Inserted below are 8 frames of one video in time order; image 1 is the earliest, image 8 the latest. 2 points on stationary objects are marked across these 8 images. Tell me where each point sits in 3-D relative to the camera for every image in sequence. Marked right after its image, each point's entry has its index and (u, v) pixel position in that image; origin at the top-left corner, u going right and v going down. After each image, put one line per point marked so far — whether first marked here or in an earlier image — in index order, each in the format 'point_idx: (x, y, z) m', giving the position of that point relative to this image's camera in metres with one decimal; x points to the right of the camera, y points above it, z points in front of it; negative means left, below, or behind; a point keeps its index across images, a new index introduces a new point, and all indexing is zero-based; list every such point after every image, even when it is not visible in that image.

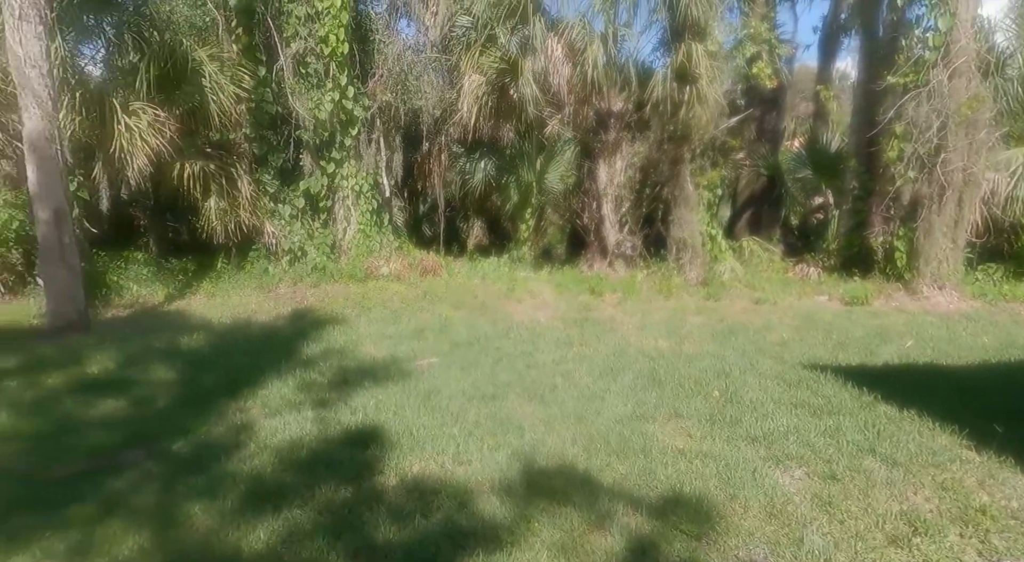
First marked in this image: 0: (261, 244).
0: (-2.7, +0.4, +7.2) m
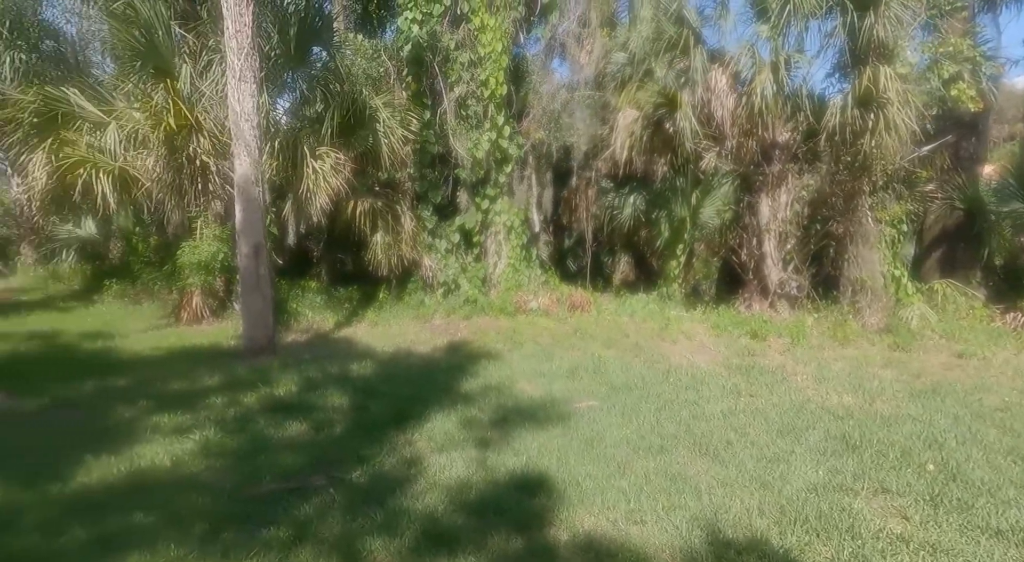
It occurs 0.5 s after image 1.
0: (-1.1, +0.1, +7.6) m
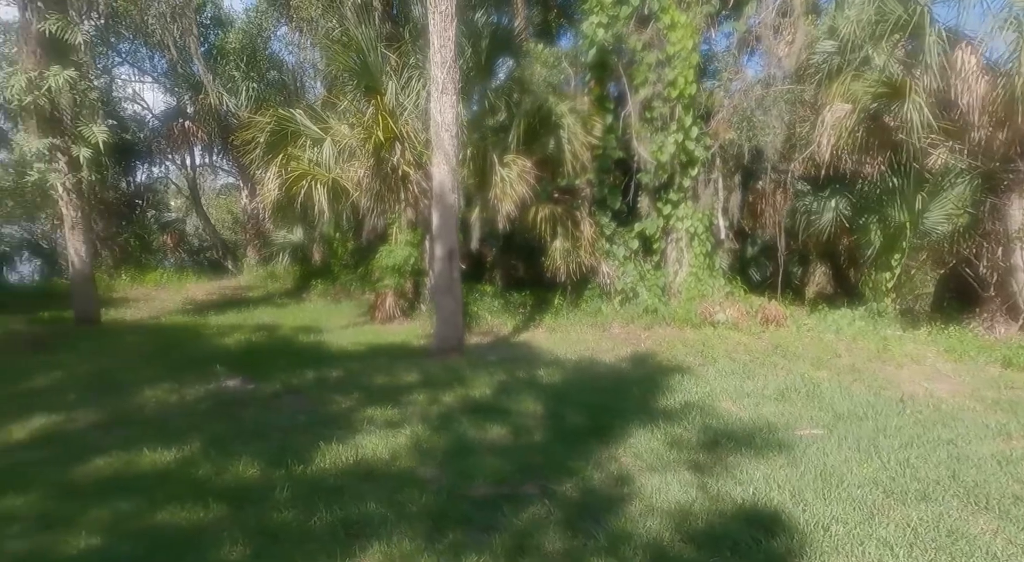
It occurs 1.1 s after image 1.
0: (+0.9, 0.0, +7.5) m
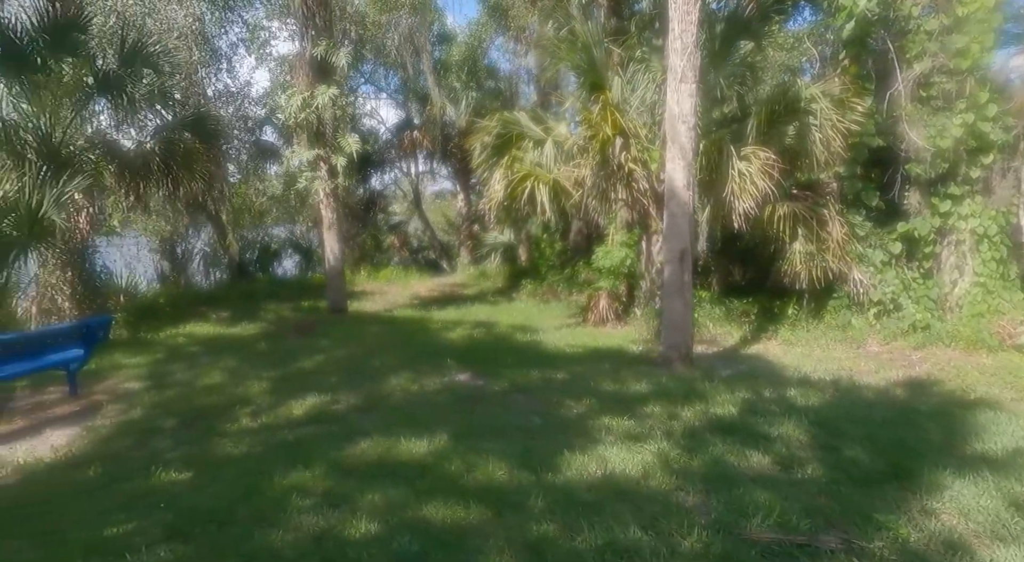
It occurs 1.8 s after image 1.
0: (+3.2, -0.1, +6.7) m
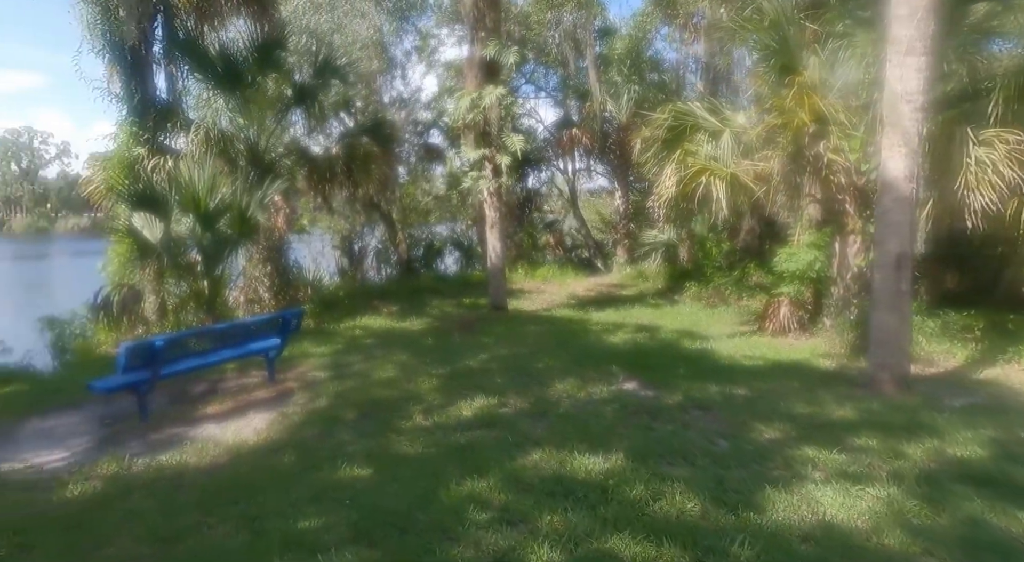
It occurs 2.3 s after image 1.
0: (+4.7, -0.2, +5.7) m
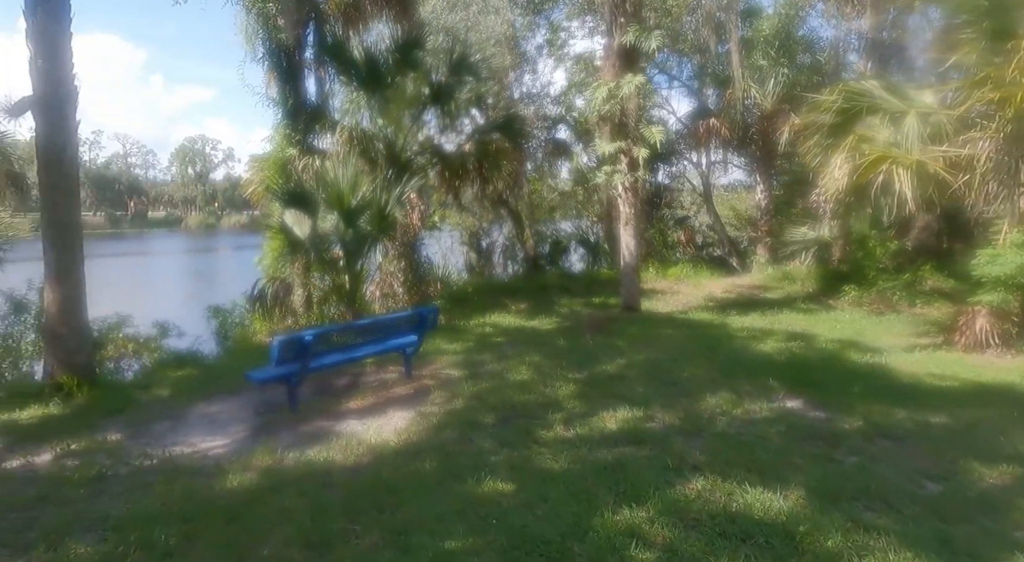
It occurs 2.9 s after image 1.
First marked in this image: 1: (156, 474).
0: (+5.8, -0.2, +4.5) m
1: (-2.6, -1.4, +4.9) m
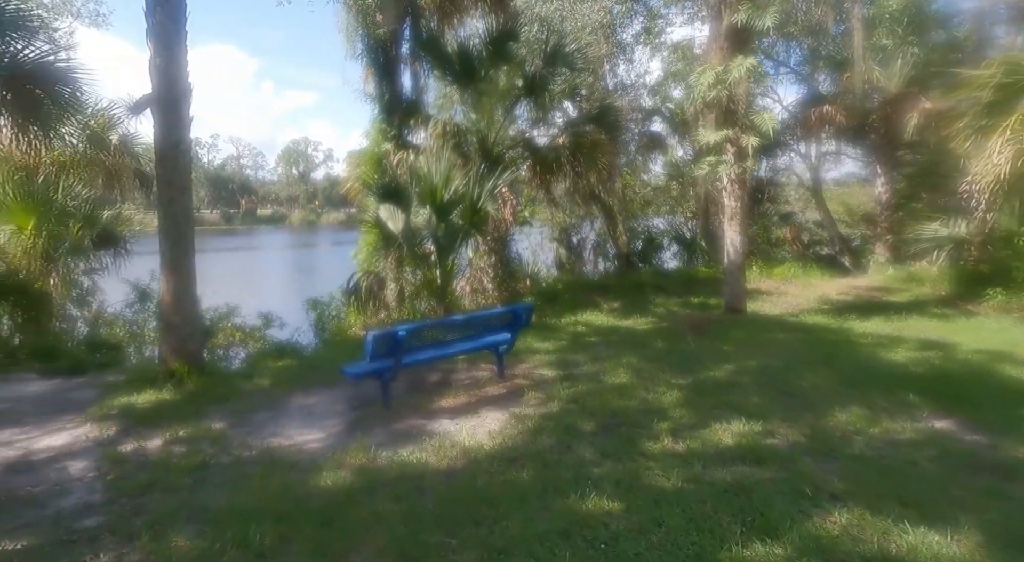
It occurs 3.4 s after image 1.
0: (+6.4, -0.3, +3.4) m
1: (-1.9, -1.3, +5.0) m
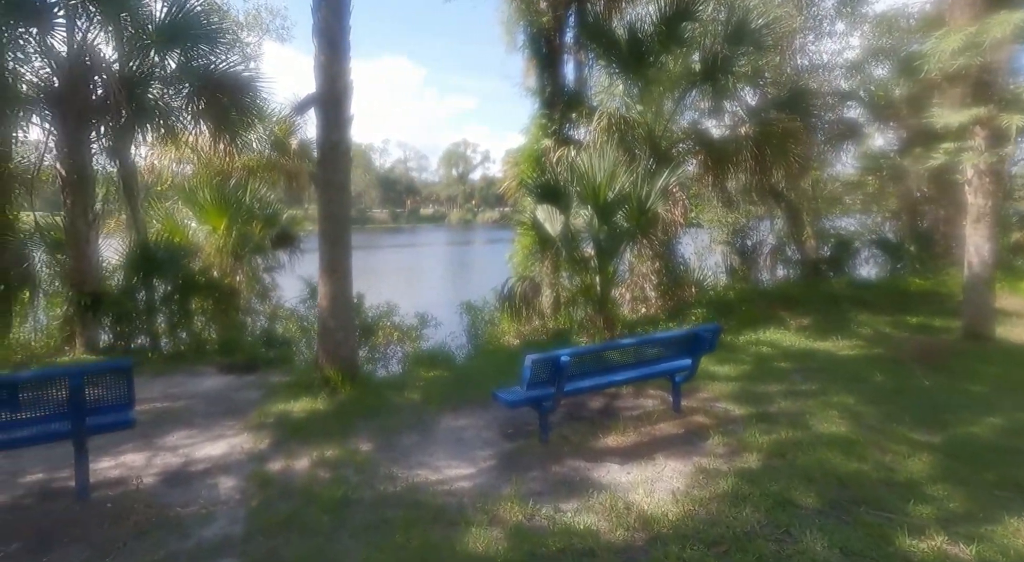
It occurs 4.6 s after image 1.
0: (+7.0, -0.5, +1.0) m
1: (-0.7, -1.5, +4.4) m
